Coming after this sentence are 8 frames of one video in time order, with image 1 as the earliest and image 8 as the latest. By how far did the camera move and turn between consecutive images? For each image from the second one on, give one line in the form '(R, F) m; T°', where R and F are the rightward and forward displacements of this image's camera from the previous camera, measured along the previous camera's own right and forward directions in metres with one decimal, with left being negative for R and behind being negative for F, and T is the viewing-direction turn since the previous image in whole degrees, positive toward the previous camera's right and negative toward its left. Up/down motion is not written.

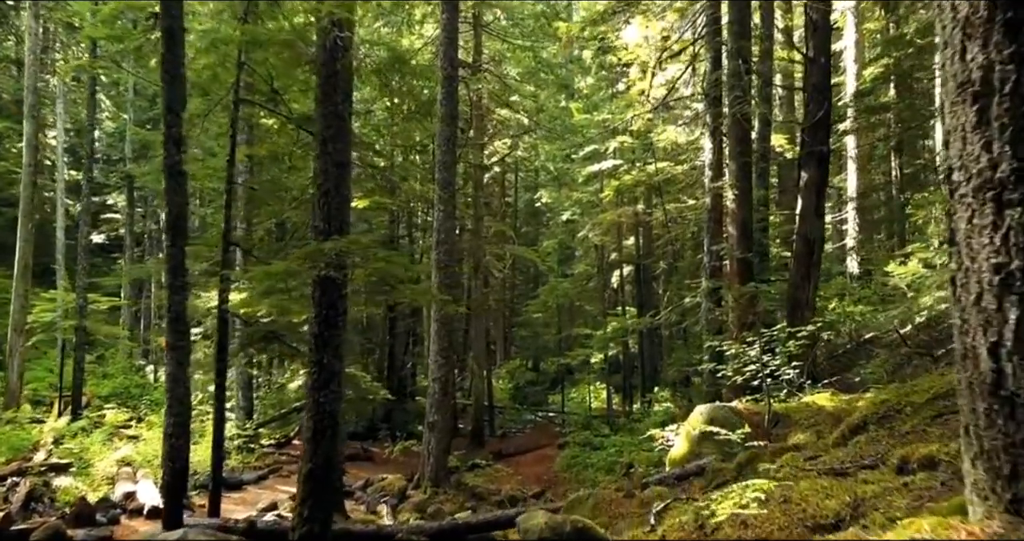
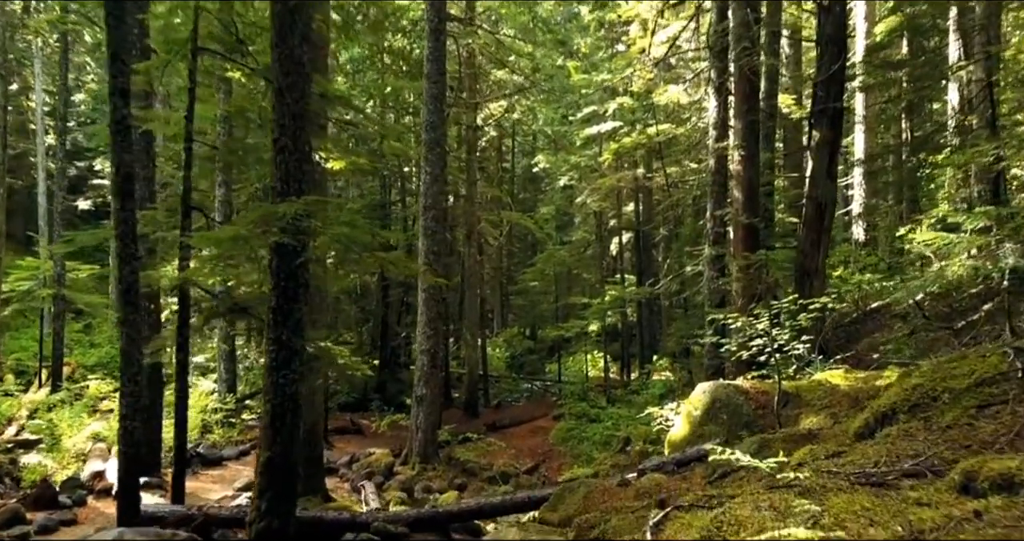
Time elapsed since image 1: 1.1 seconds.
(+0.2, +0.8) m; 0°
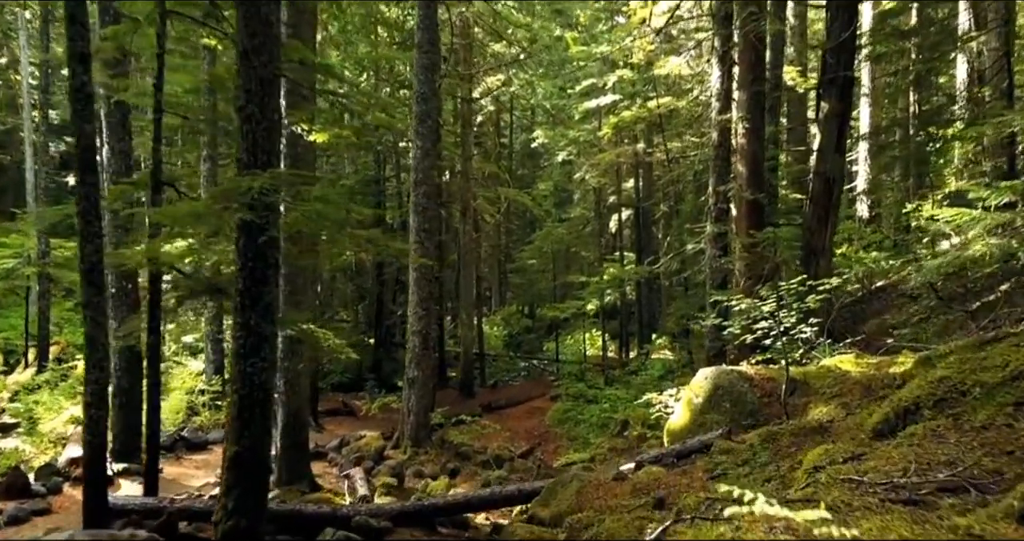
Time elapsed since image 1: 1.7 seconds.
(+0.1, +0.5) m; 0°
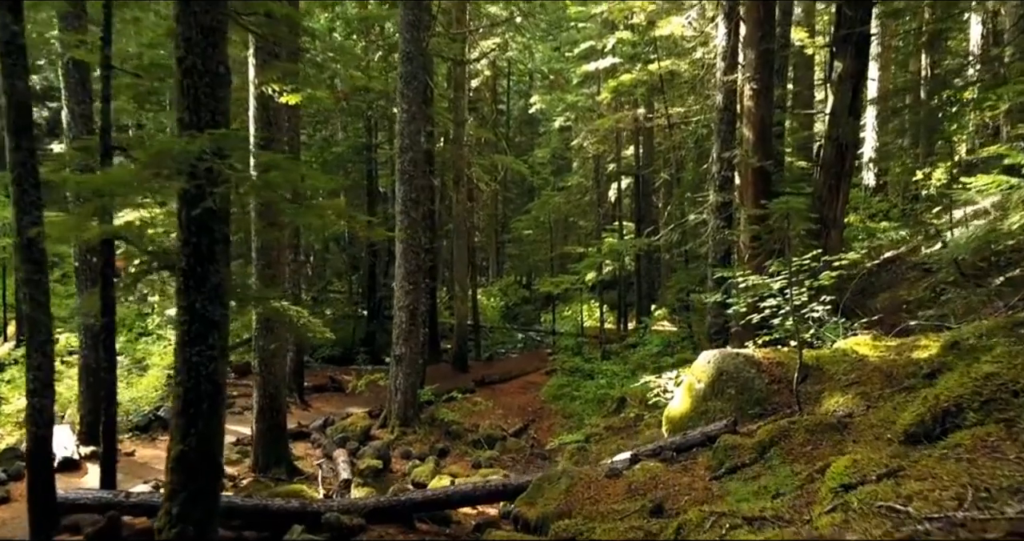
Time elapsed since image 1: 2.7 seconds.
(+0.1, +0.7) m; 0°
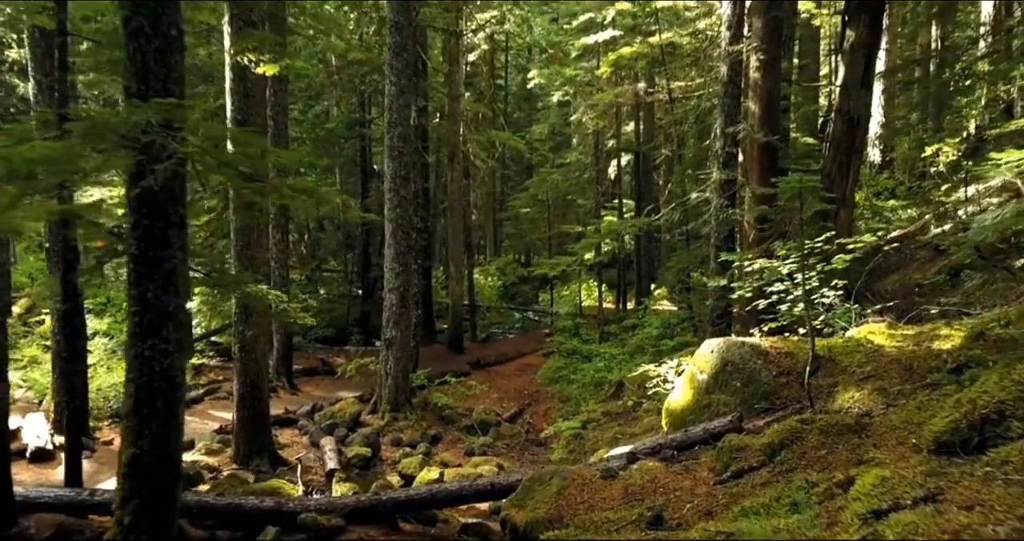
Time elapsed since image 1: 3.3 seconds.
(+0.1, +0.5) m; 0°
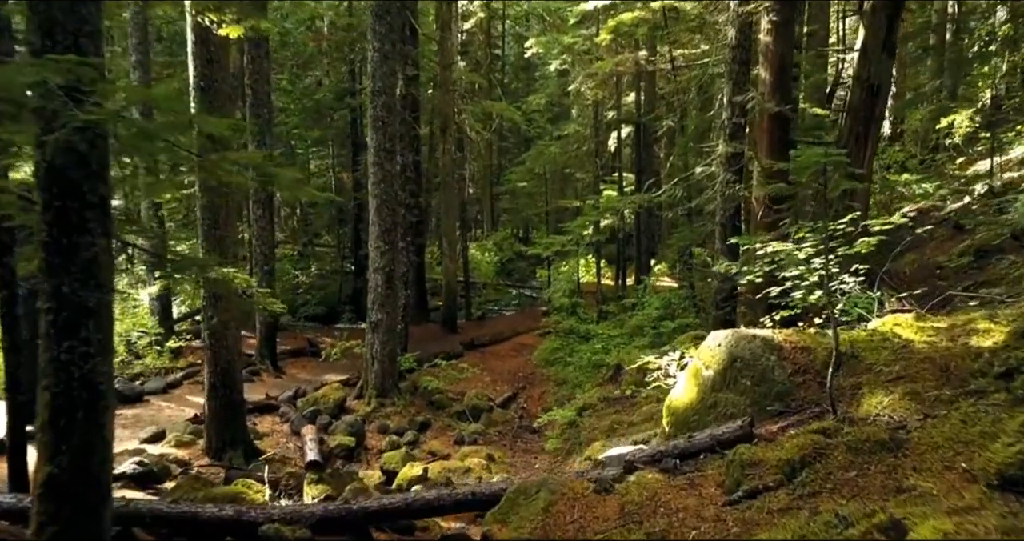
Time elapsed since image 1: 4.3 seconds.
(+0.1, +0.7) m; 0°
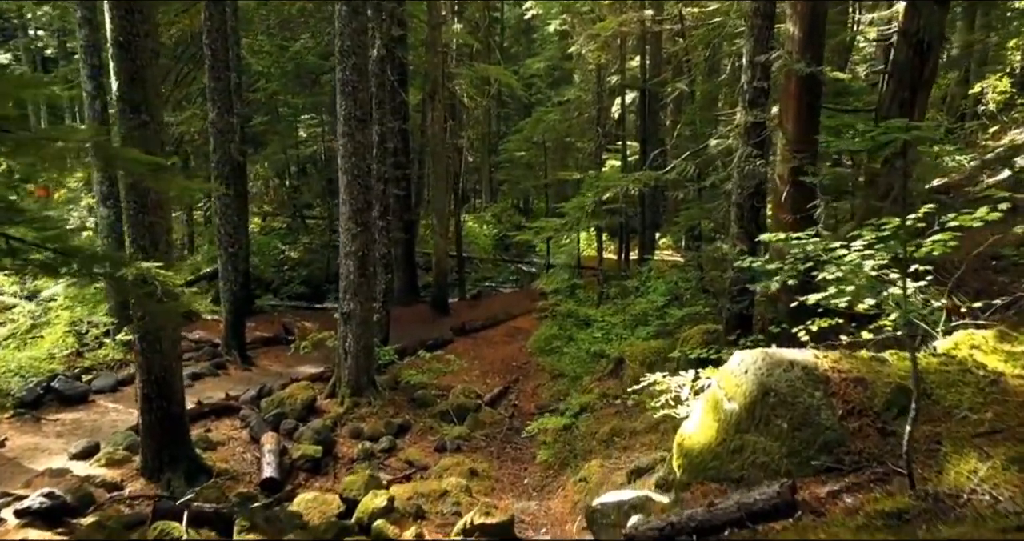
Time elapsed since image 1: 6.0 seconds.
(+0.2, +1.3) m; 0°
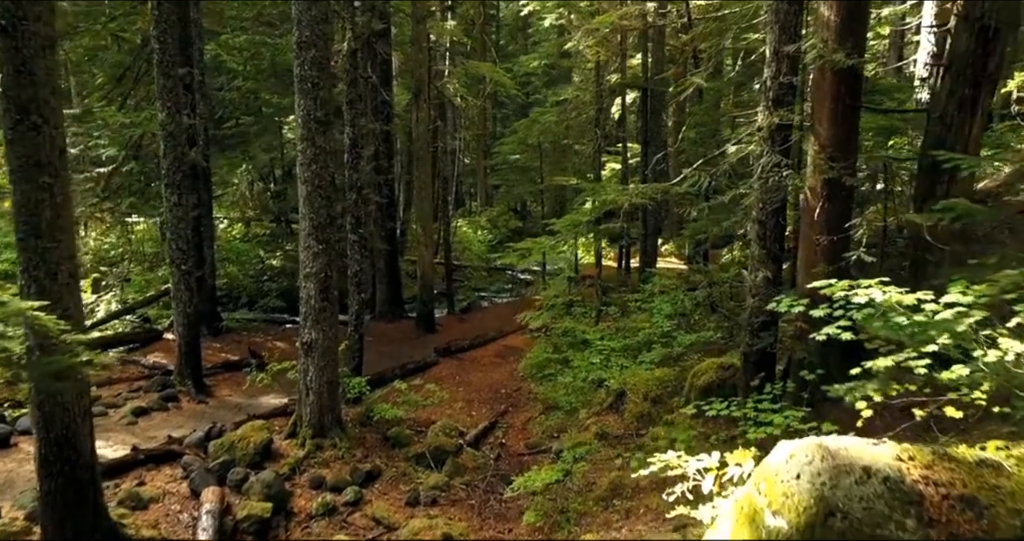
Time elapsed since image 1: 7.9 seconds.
(+0.2, +1.3) m; 0°
